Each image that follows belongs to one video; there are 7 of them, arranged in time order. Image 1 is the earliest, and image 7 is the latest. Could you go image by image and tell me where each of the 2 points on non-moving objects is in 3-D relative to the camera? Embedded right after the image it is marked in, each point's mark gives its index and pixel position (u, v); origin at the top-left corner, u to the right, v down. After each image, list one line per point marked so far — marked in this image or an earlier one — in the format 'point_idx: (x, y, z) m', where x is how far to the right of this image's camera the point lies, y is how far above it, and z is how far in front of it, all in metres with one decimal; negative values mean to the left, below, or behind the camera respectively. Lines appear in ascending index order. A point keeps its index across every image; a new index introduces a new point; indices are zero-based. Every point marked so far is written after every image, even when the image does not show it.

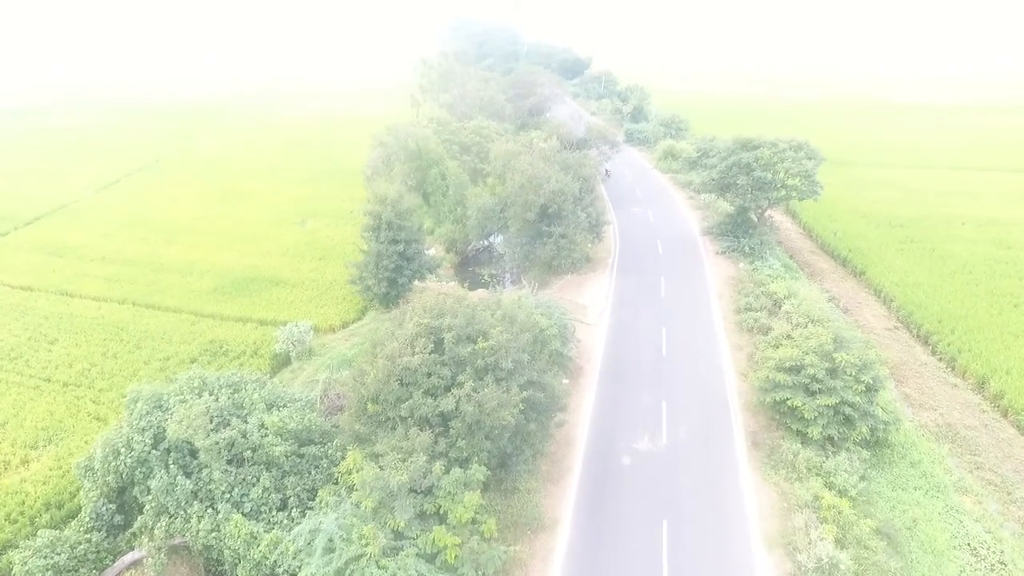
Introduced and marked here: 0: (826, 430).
0: (+9.8, -4.4, +19.8) m
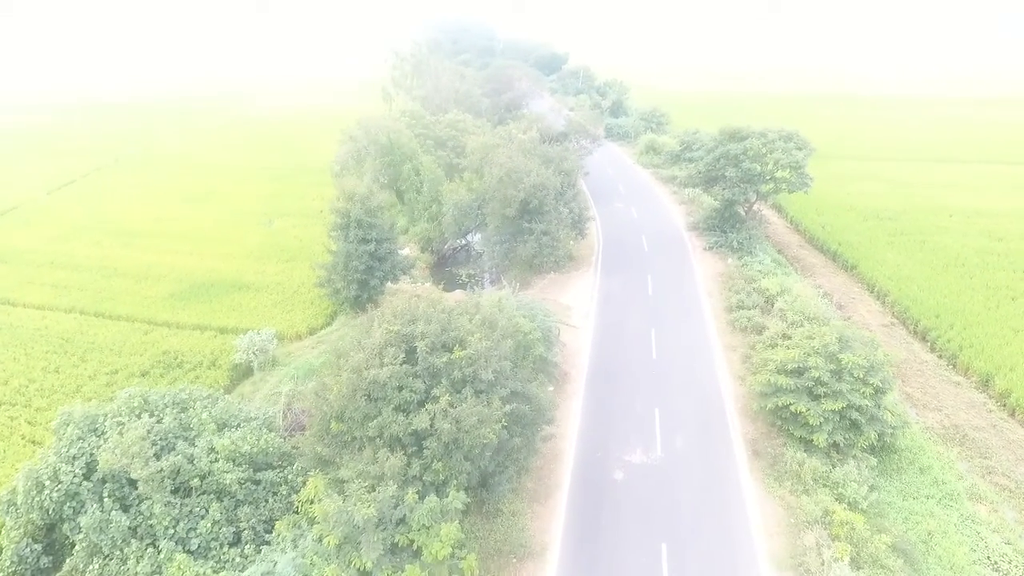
0: (+9.3, -4.3, +18.4) m
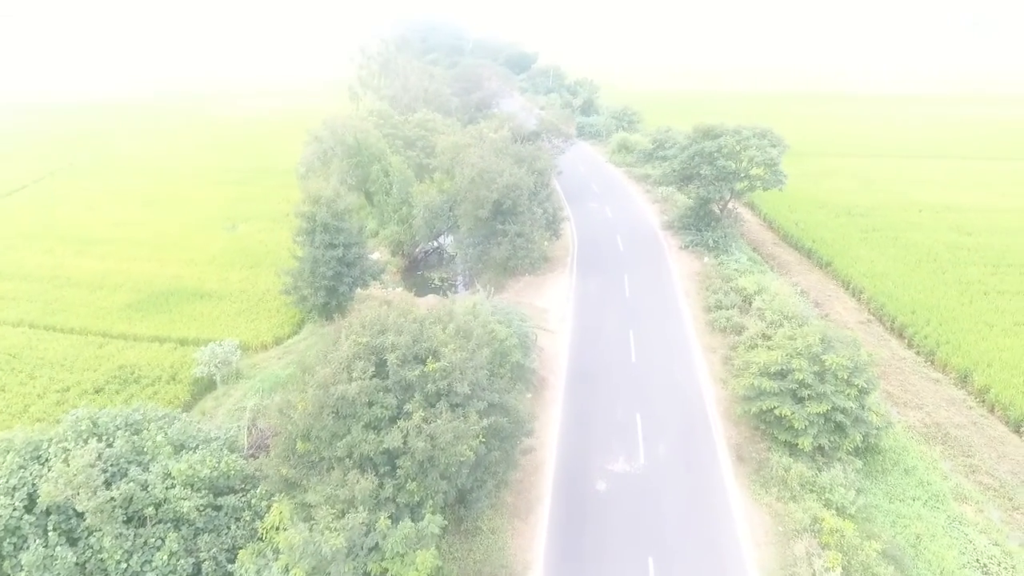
0: (+8.7, -4.3, +18.0) m
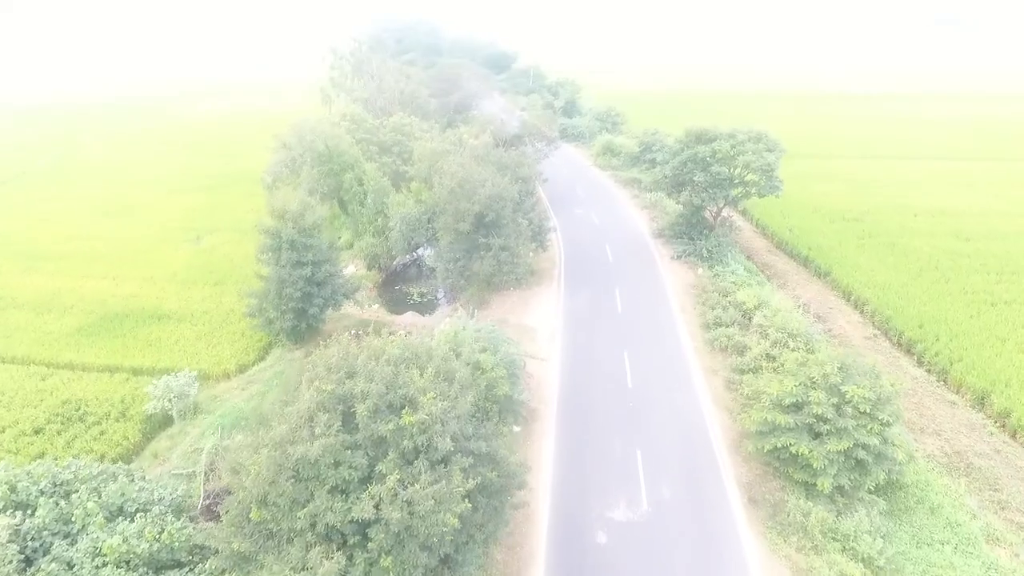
0: (+8.4, -5.0, +16.3) m
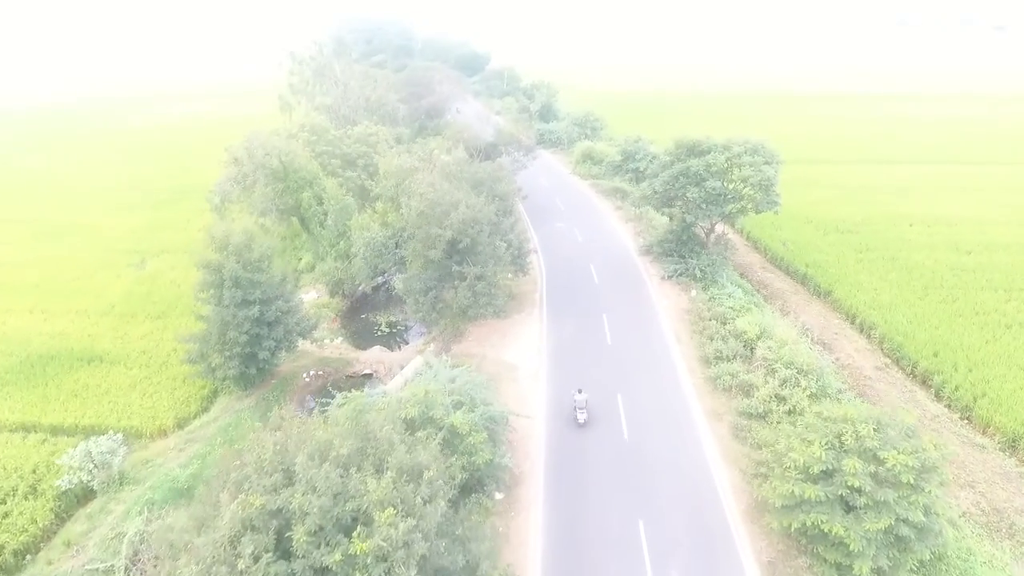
0: (+8.0, -6.1, +13.9) m
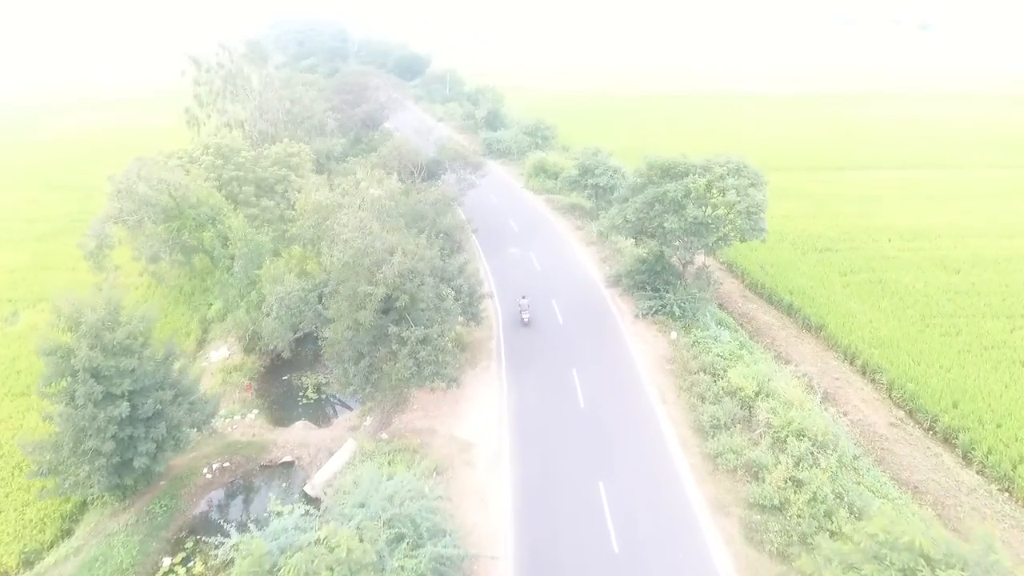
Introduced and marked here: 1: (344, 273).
0: (+7.5, -7.7, +10.2) m
1: (-4.8, +0.5, +18.6) m
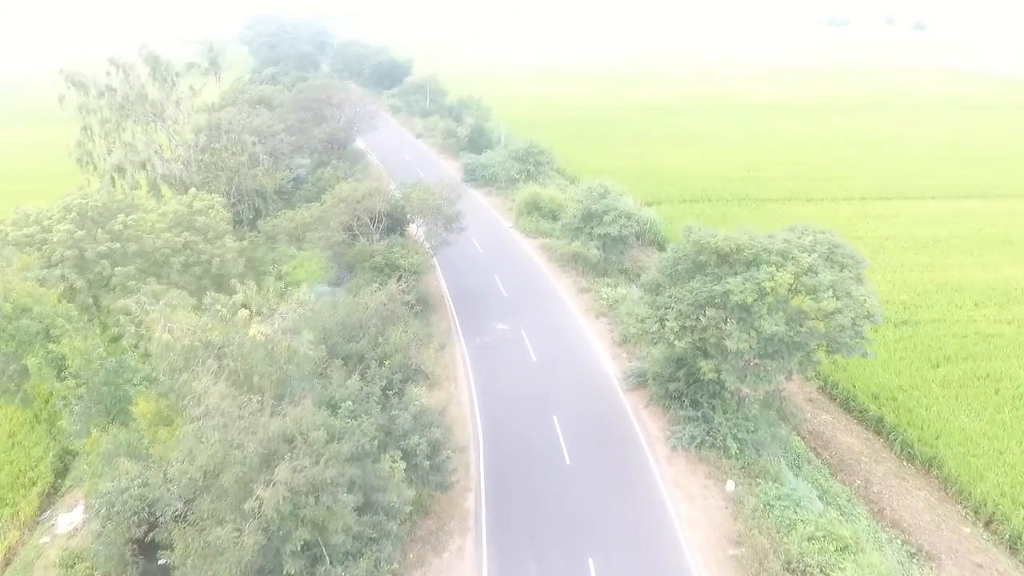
0: (+7.4, -11.2, +2.5) m
1: (-5.1, -3.2, +10.7) m
